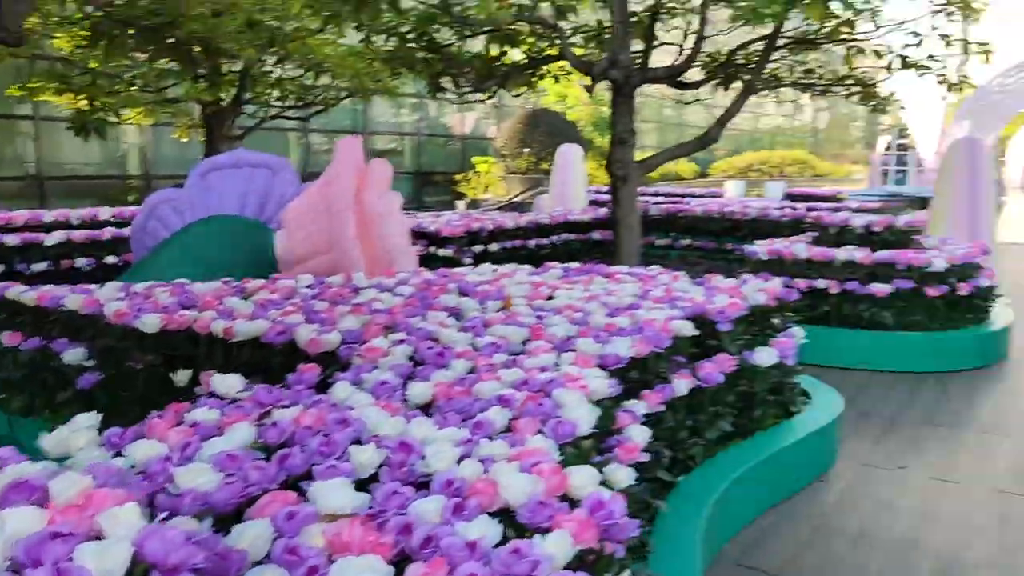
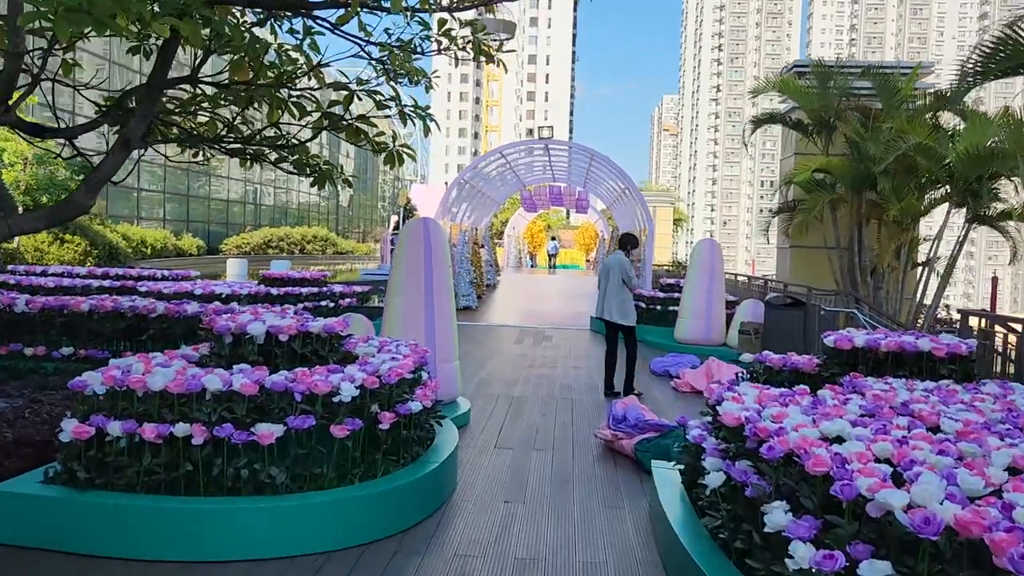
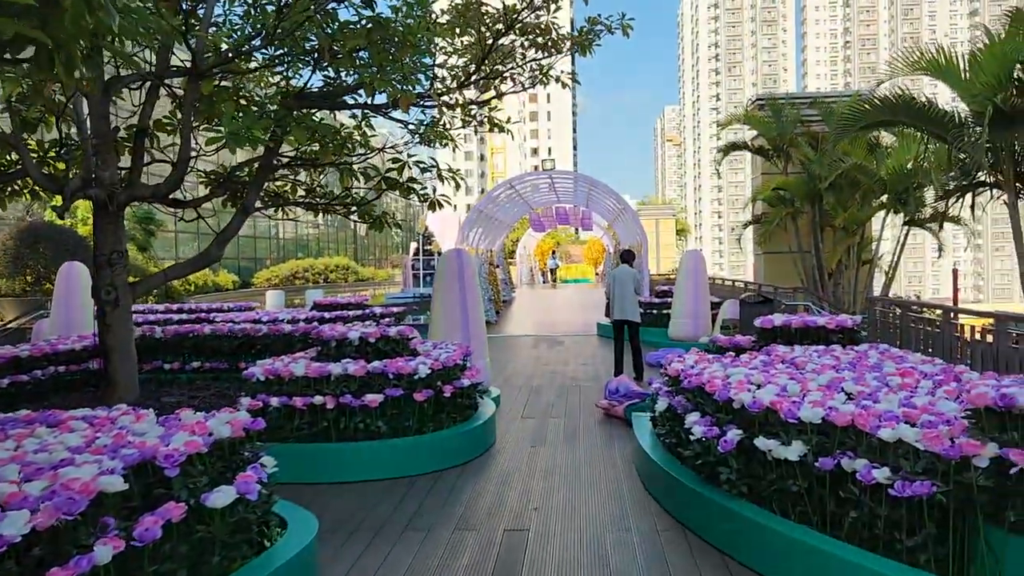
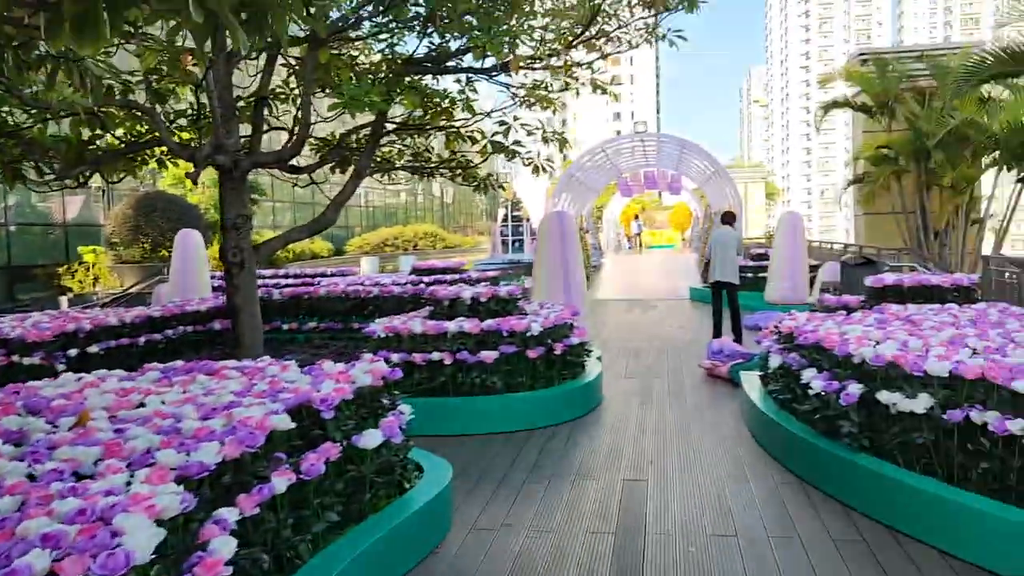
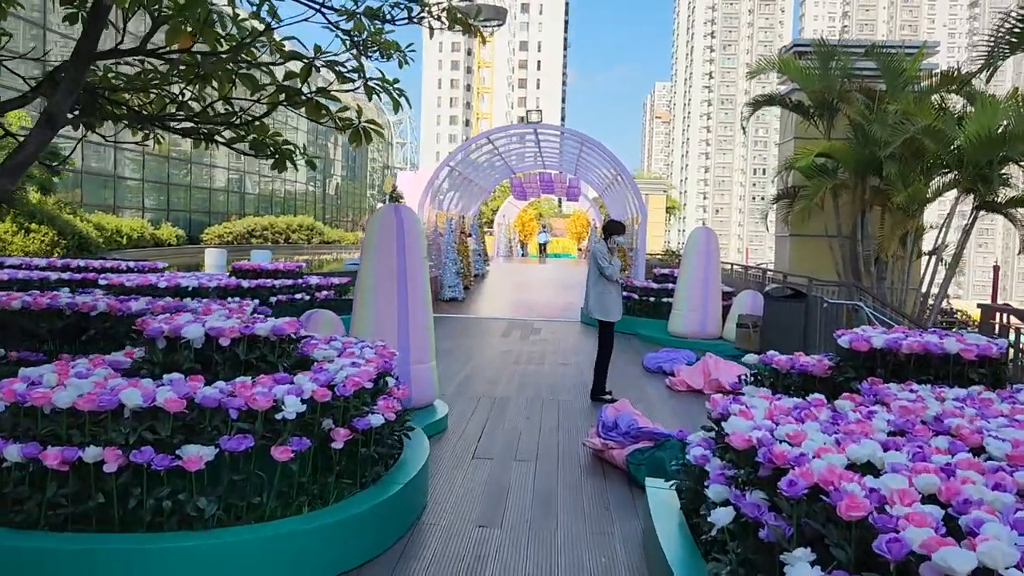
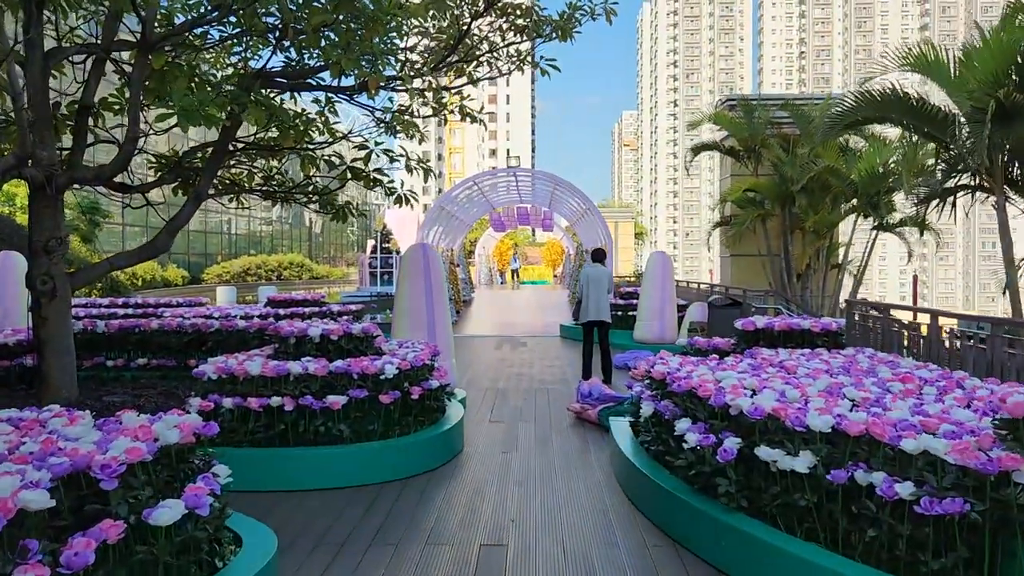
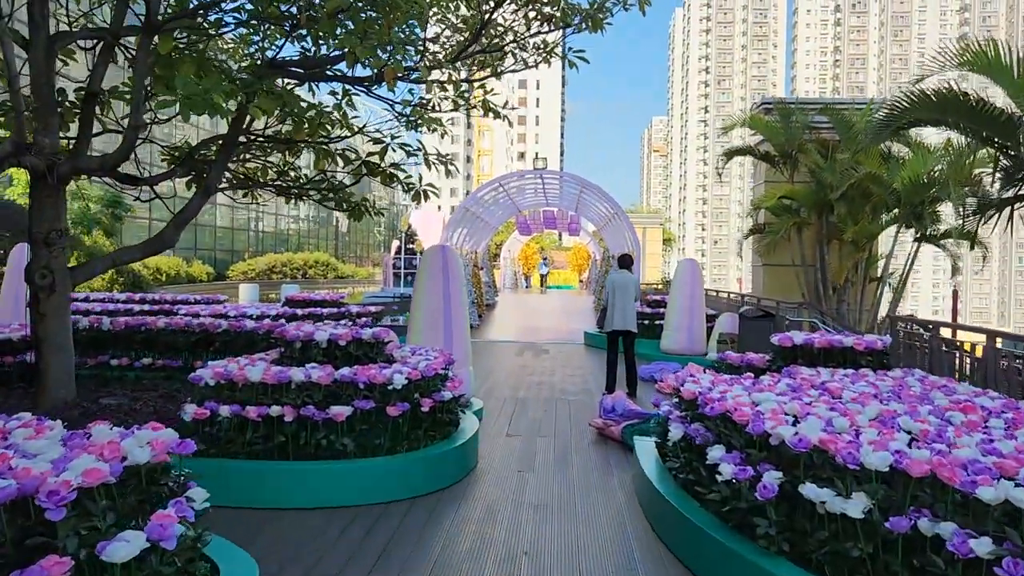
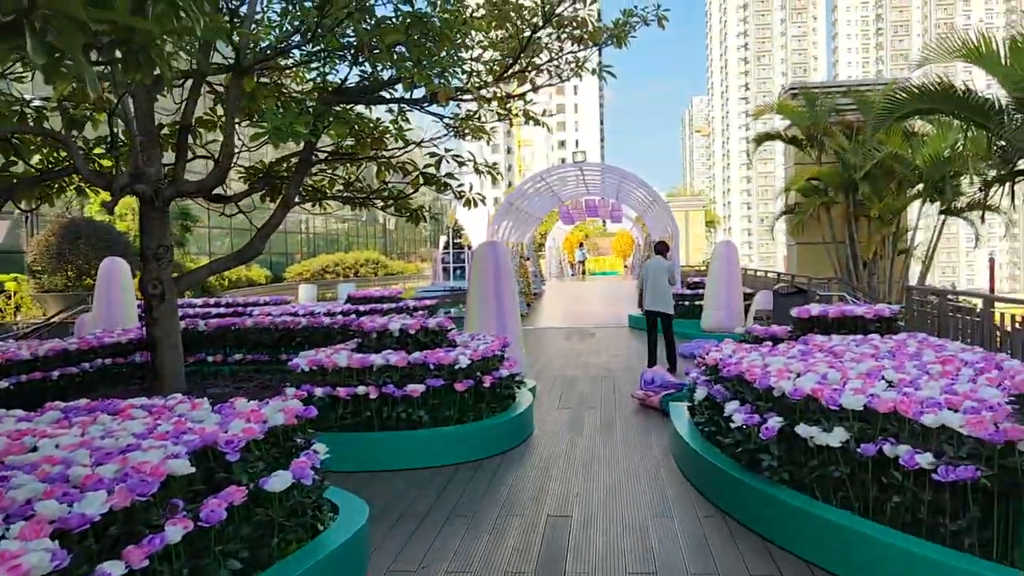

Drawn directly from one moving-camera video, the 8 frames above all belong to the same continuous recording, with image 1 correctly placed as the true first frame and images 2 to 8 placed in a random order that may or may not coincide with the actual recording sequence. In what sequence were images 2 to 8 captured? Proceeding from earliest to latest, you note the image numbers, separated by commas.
4, 8, 3, 6, 7, 2, 5
